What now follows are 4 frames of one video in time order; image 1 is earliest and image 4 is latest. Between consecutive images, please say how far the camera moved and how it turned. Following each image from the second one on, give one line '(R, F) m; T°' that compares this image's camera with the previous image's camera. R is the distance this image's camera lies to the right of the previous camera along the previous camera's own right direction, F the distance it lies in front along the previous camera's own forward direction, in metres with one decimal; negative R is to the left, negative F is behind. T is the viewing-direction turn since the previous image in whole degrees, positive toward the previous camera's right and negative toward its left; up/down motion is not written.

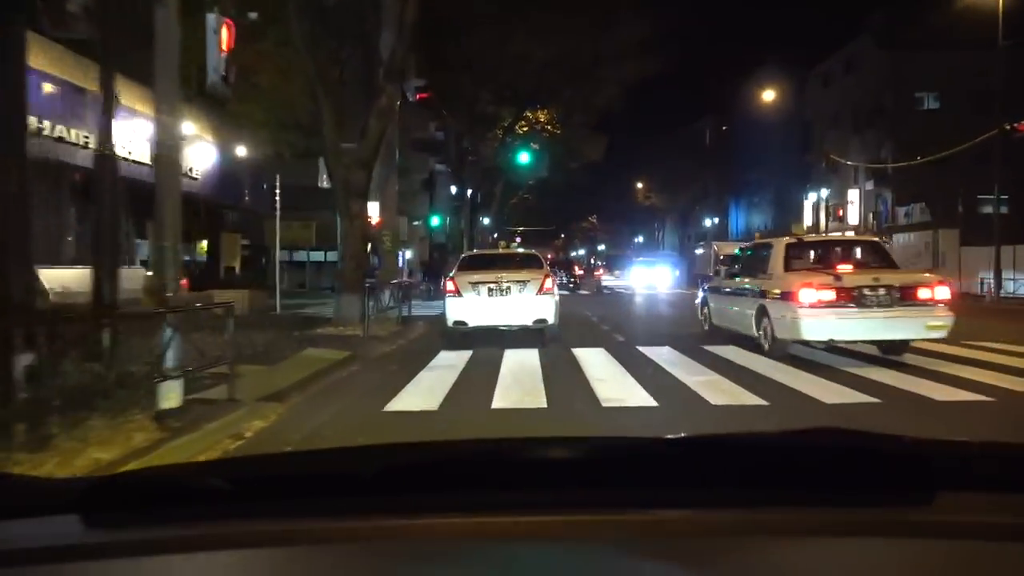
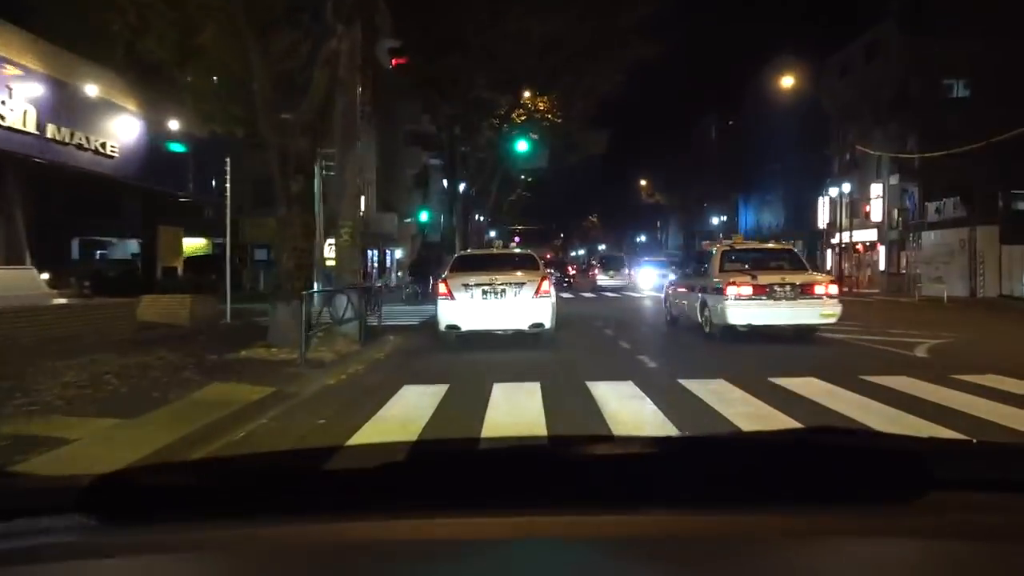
(0.0, +1.5) m; 0°
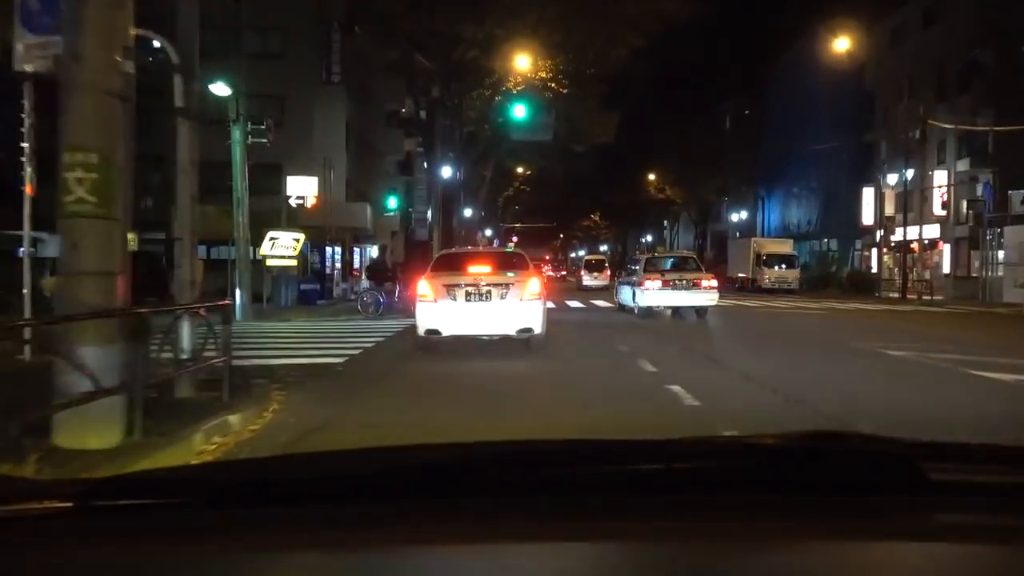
(0.0, +3.2) m; 0°
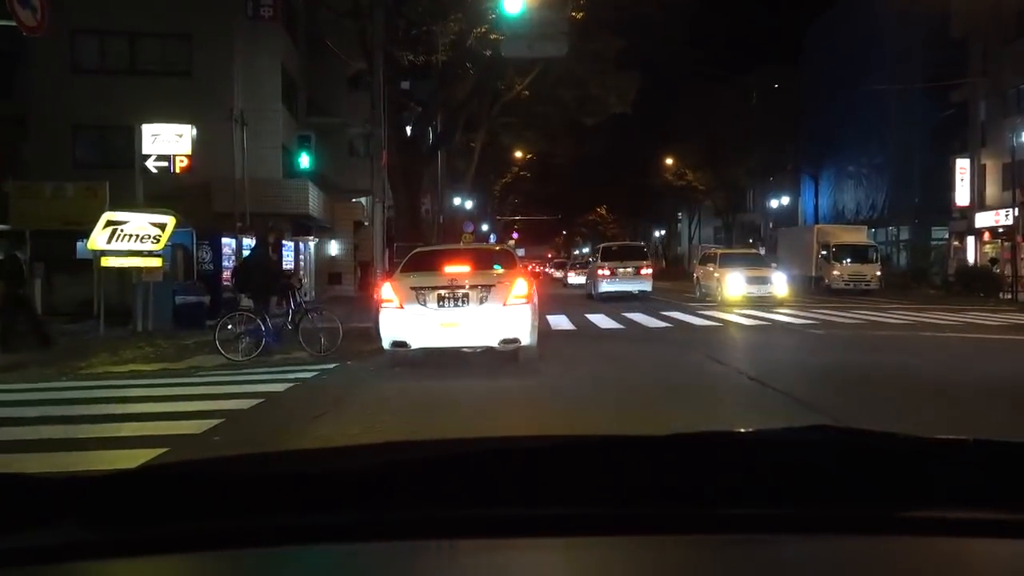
(+0.1, +4.4) m; 0°
